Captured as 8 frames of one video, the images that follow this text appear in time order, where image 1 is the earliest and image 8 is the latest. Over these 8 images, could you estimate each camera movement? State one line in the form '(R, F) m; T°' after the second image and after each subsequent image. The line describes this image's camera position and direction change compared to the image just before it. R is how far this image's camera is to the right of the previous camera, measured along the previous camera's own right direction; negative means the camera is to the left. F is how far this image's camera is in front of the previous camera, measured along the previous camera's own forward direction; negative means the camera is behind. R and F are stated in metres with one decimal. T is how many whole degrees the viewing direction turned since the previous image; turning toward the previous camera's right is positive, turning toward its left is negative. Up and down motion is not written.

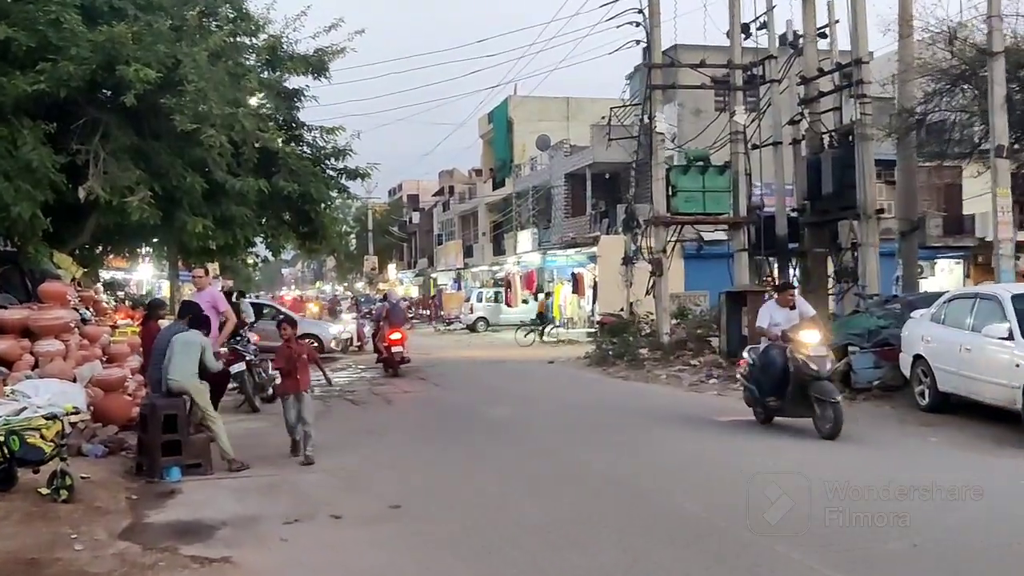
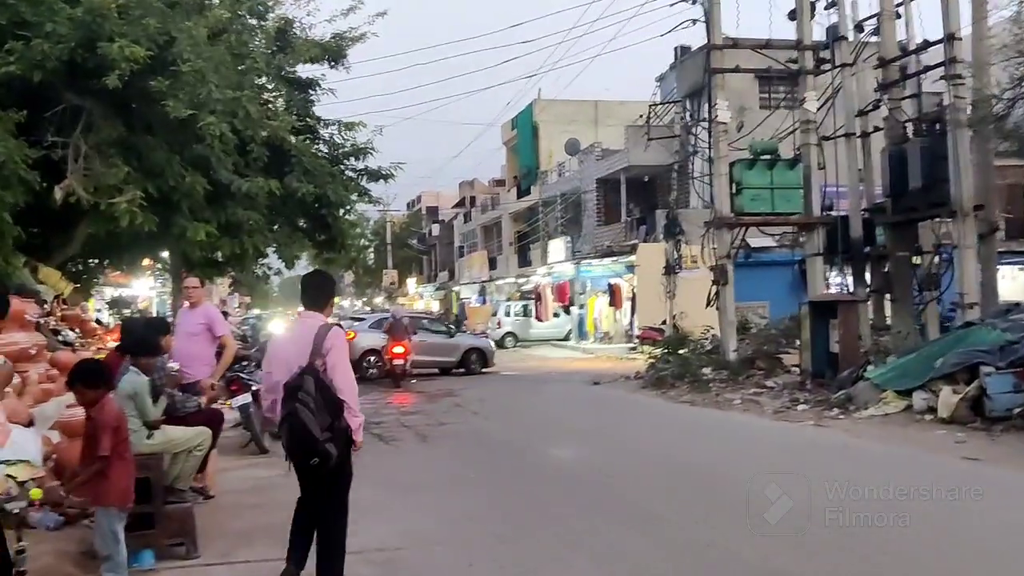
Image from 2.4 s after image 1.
(-0.5, +2.2) m; -1°
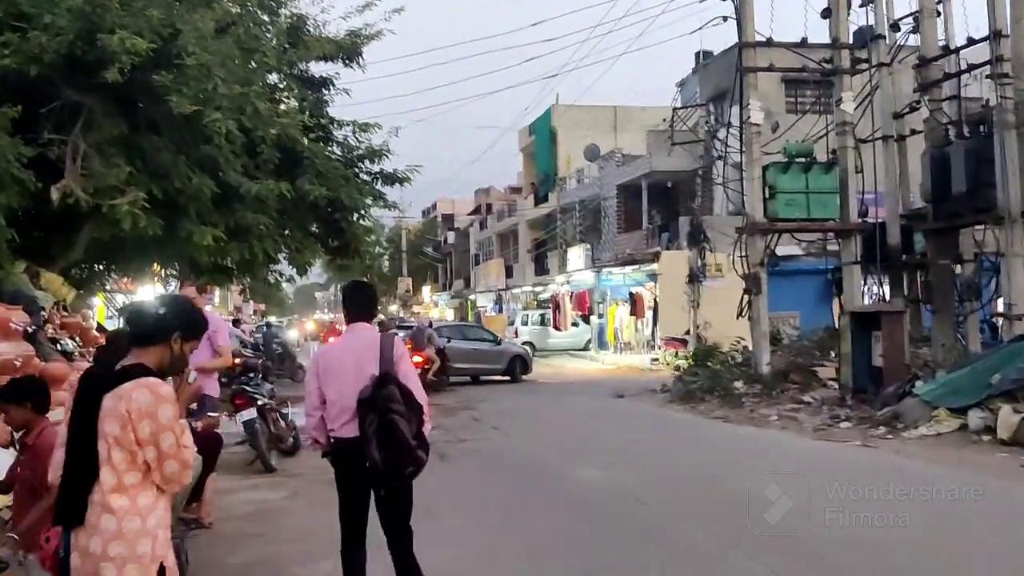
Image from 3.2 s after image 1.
(-0.1, +0.8) m; -1°
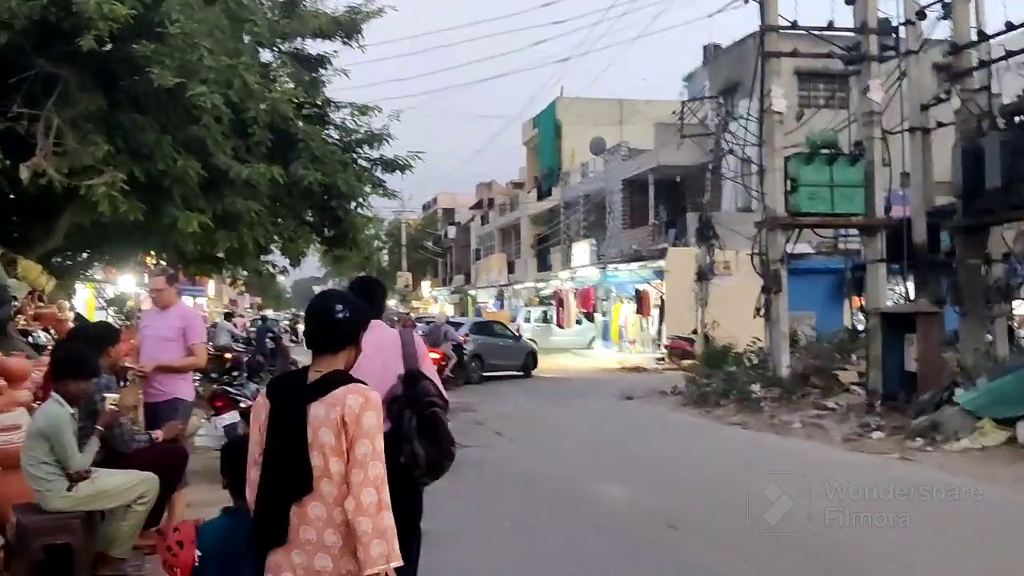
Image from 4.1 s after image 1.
(-0.1, +0.9) m; 0°
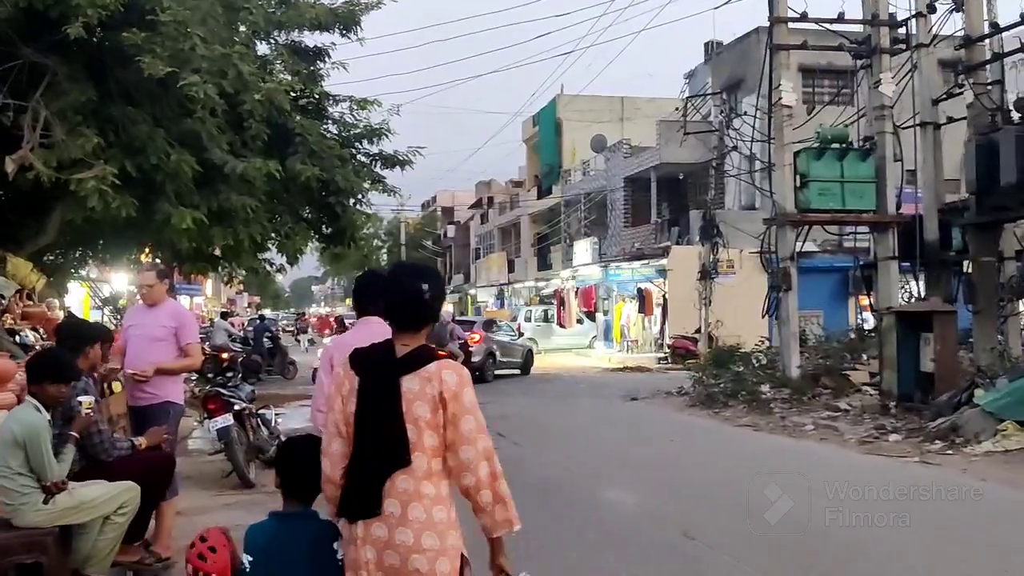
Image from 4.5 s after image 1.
(-0.1, +0.4) m; 0°
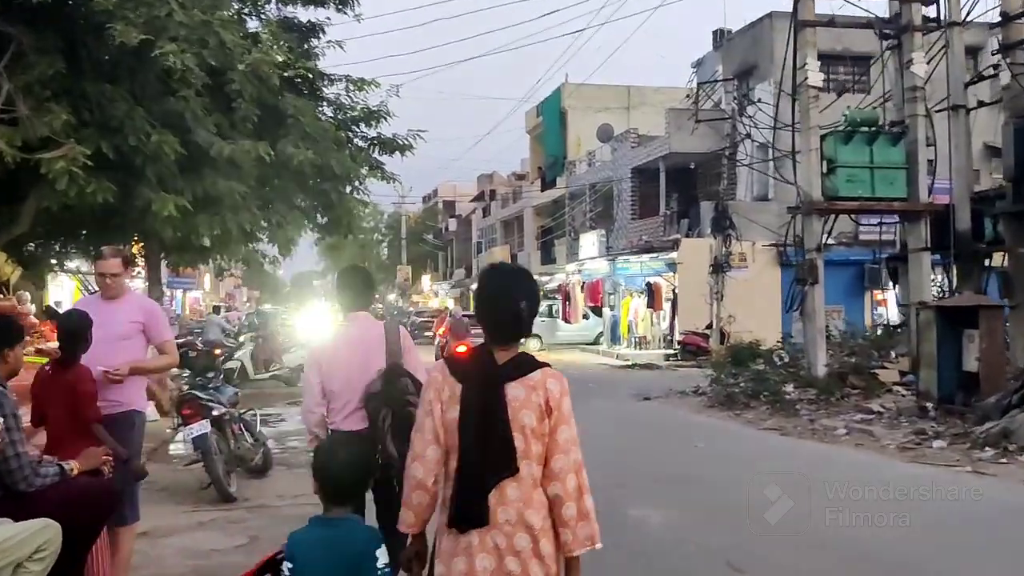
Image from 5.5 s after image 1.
(-0.1, +0.9) m; 0°
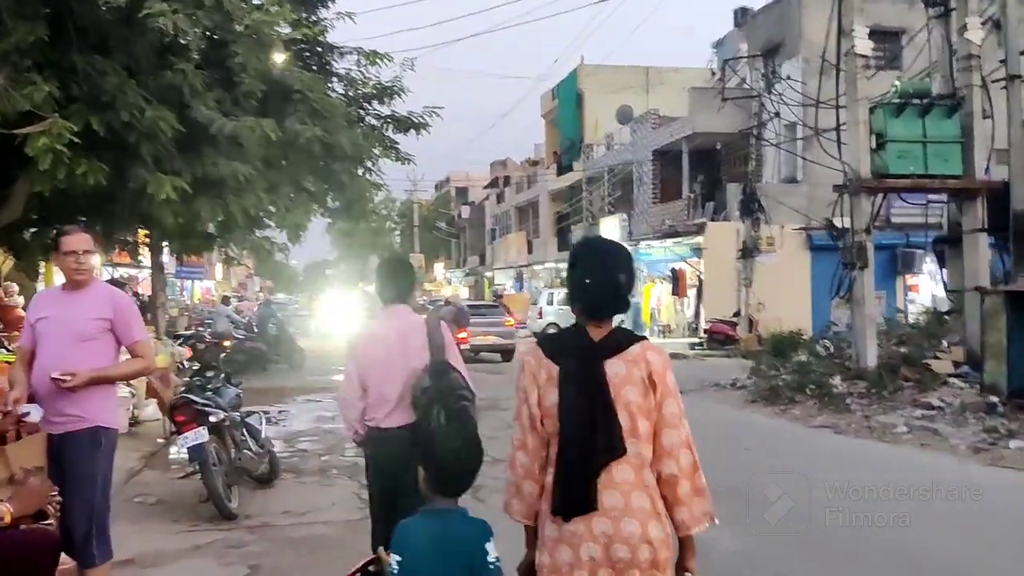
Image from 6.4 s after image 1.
(-0.2, +0.9) m; -1°
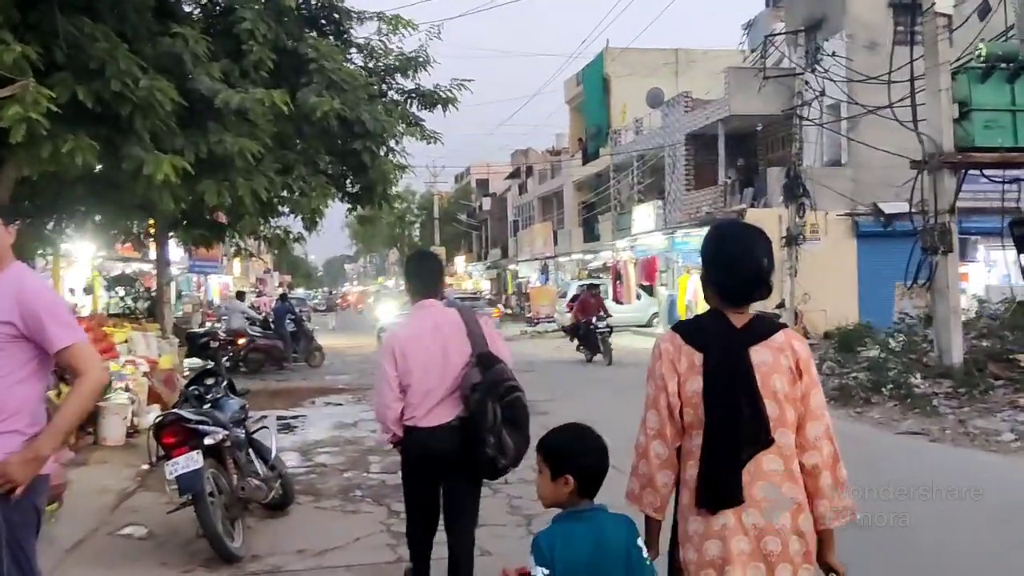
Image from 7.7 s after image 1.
(-0.2, +1.3) m; -1°
